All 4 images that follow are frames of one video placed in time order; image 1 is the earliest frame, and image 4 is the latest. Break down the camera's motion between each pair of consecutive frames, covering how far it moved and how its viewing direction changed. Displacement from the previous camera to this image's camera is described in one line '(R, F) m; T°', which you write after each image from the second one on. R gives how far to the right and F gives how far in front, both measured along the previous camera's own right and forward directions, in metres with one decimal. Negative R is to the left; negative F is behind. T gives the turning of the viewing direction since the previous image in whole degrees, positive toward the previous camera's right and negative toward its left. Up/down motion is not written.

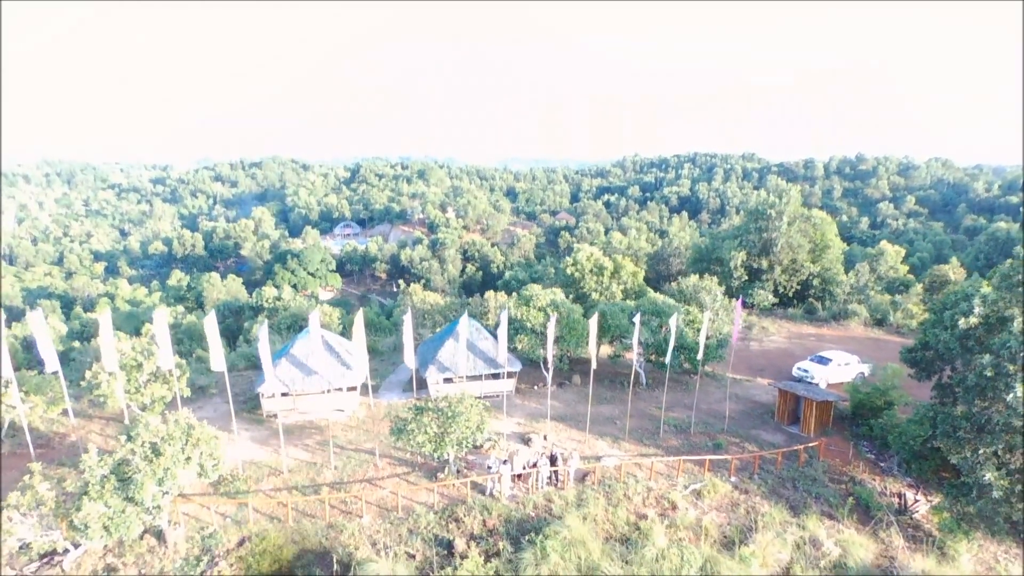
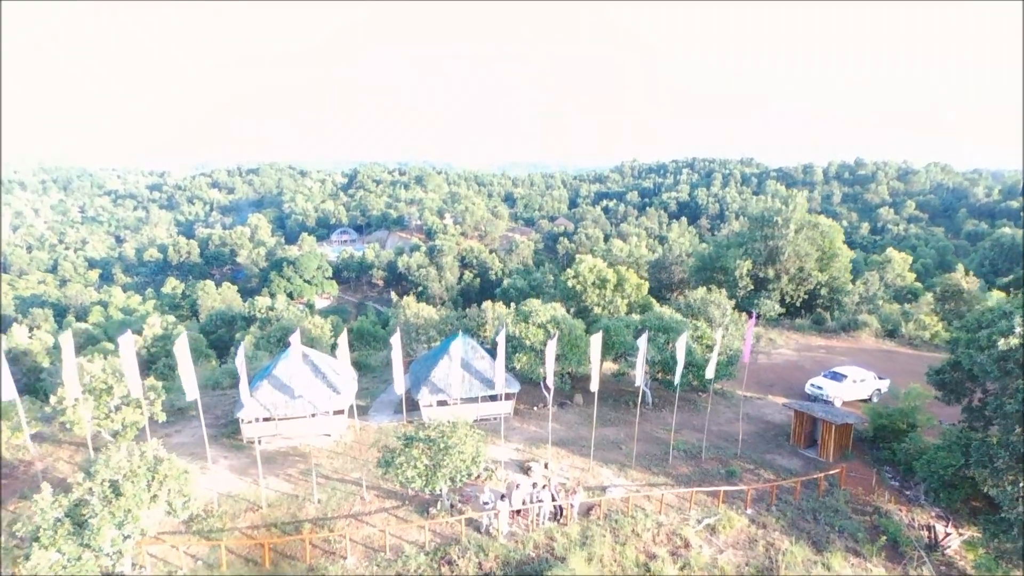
(0.0, +1.2) m; 0°
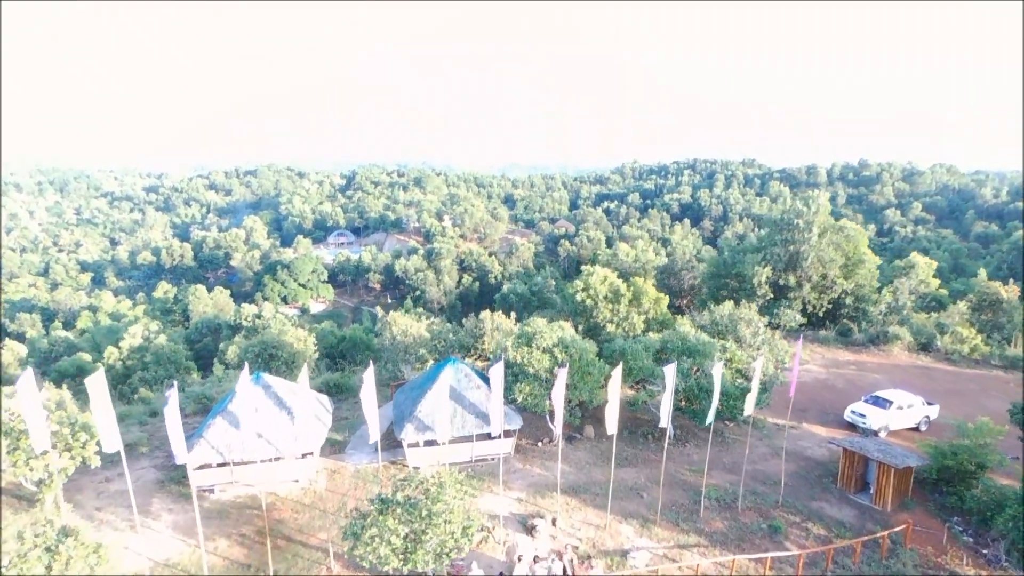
(0.0, +2.8) m; 0°
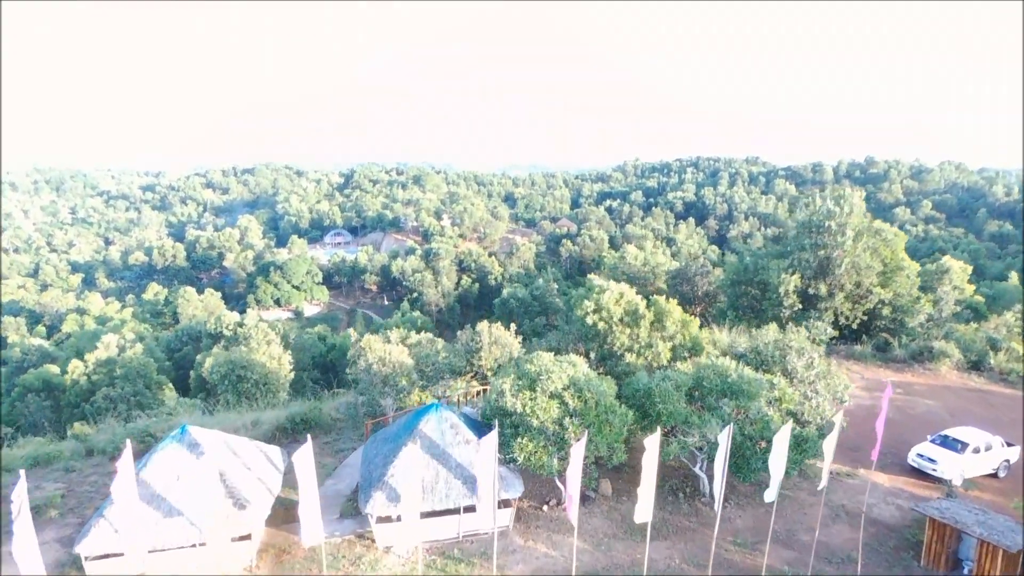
(+0.1, +3.4) m; 0°
